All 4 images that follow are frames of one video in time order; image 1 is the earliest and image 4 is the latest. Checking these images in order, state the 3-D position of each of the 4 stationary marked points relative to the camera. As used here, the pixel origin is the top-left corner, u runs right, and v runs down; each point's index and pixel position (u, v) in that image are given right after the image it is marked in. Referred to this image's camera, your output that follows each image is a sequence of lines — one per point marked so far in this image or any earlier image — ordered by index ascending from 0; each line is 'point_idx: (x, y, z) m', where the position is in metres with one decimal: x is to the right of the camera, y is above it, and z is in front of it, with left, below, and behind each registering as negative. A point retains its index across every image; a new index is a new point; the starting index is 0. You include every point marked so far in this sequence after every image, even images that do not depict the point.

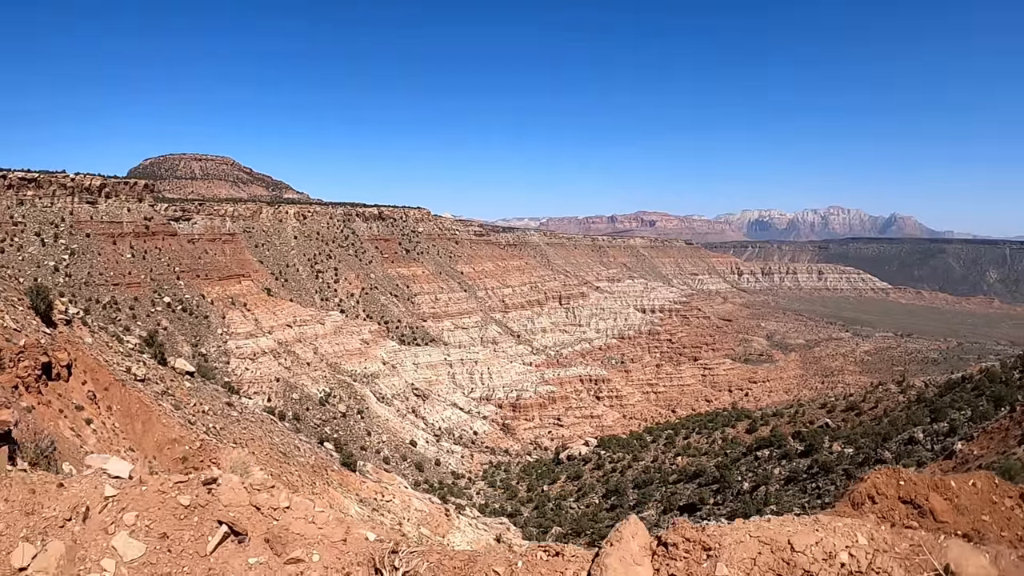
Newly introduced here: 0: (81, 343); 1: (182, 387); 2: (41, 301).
0: (-10.7, -1.3, +13.5) m
1: (-9.1, -2.6, +15.0) m
2: (-11.8, -0.3, +13.7) m
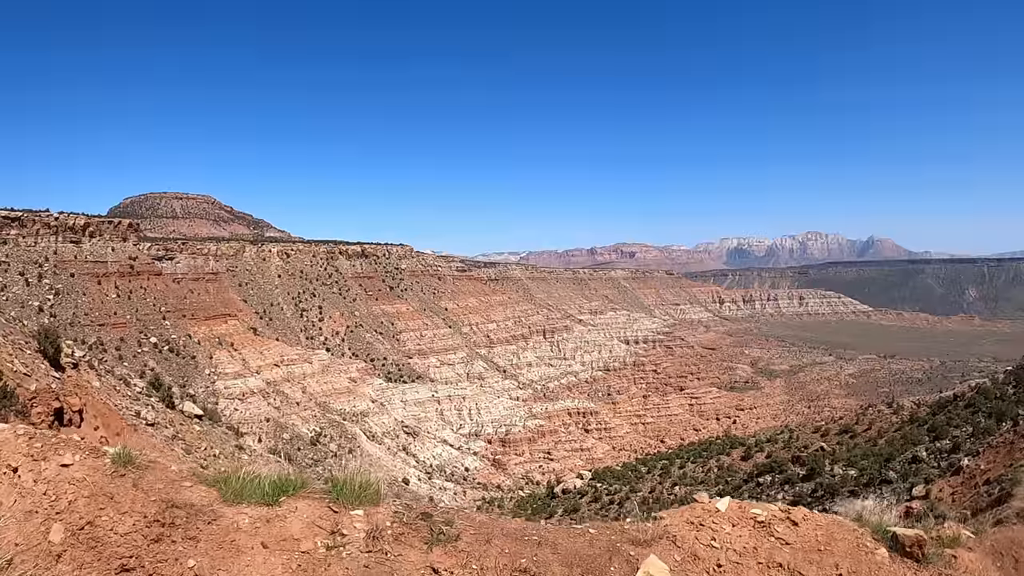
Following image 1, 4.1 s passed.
0: (-10.0, -2.4, +13.5) m
1: (-8.5, -3.7, +15.0) m
2: (-11.2, -1.4, +13.8) m
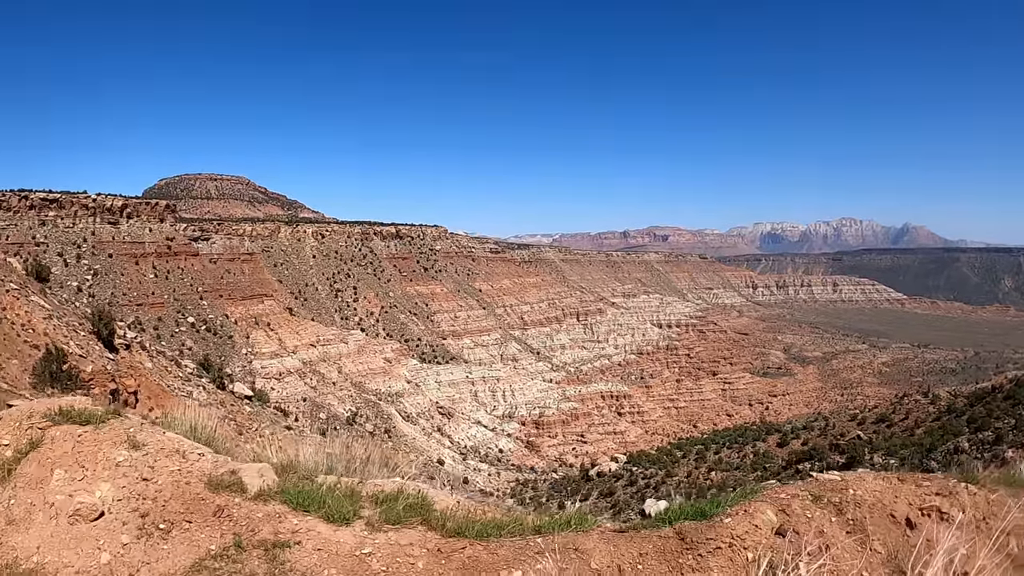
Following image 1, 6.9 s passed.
0: (-8.4, -1.8, +13.1) m
1: (-6.8, -3.2, +14.5) m
2: (-9.5, -0.9, +13.3) m
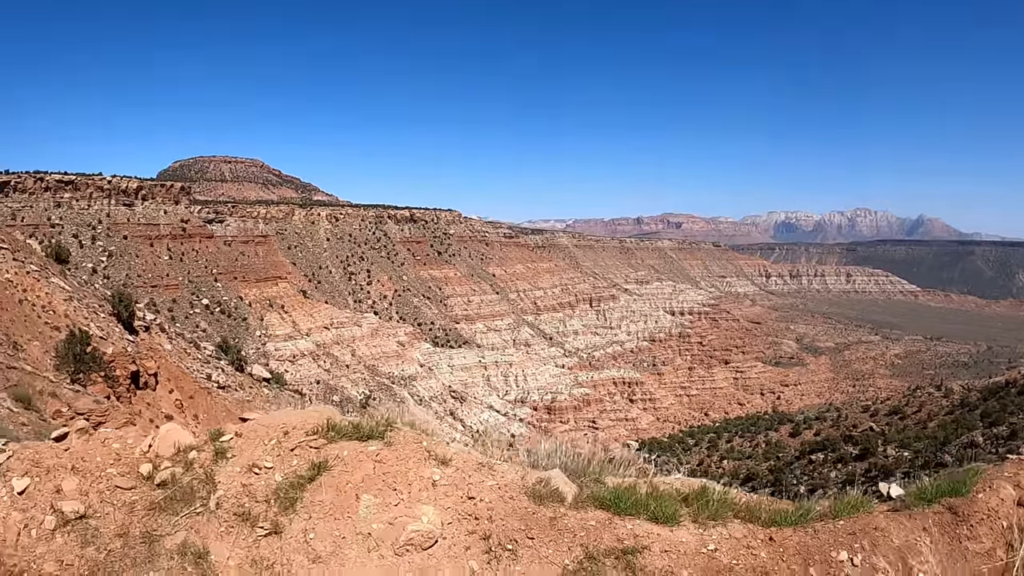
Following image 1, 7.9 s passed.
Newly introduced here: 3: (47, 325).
0: (-7.7, -1.3, +12.7) m
1: (-6.1, -2.6, +14.2) m
2: (-8.8, -0.3, +13.0) m
3: (-6.6, -0.5, +8.0) m
